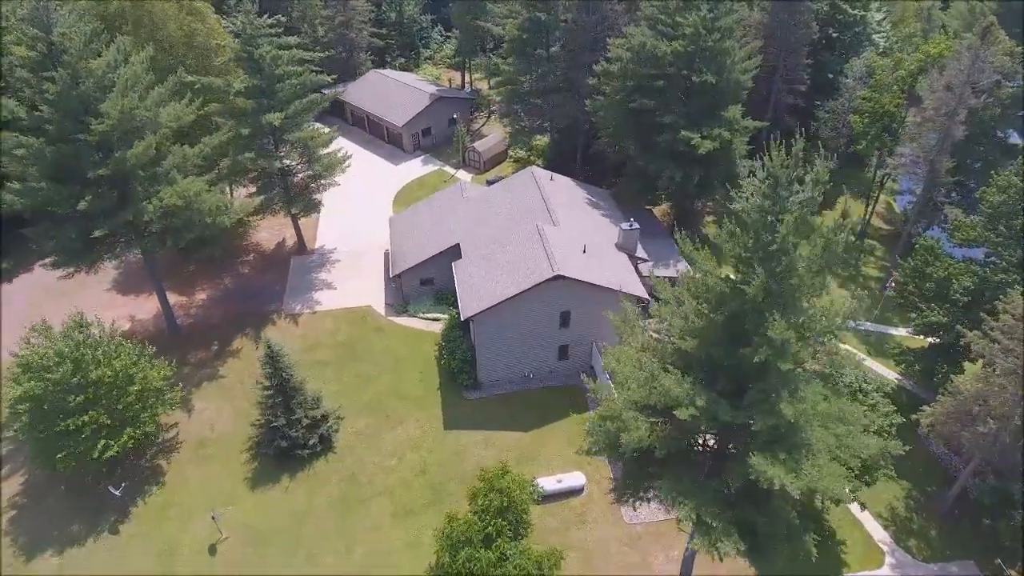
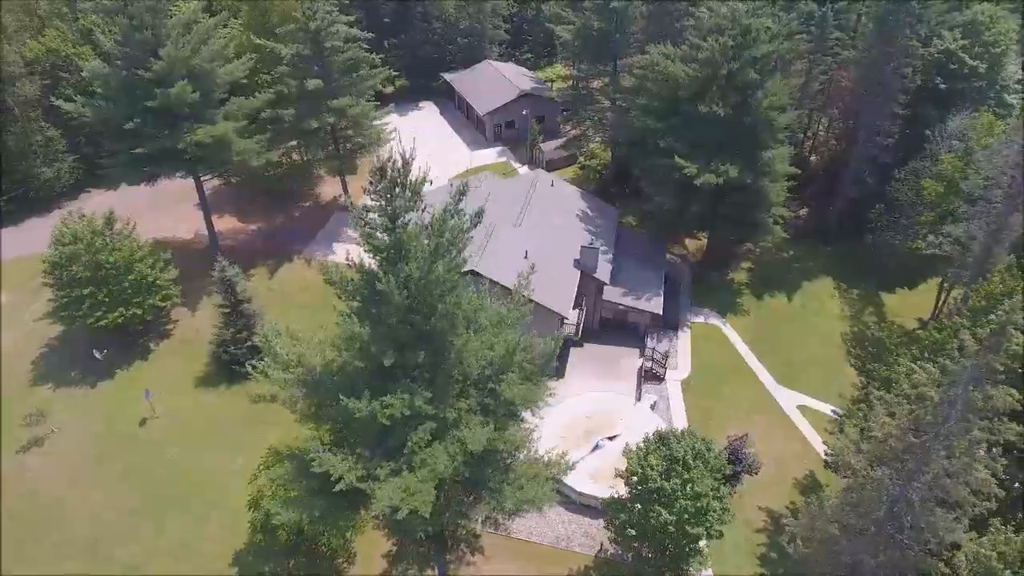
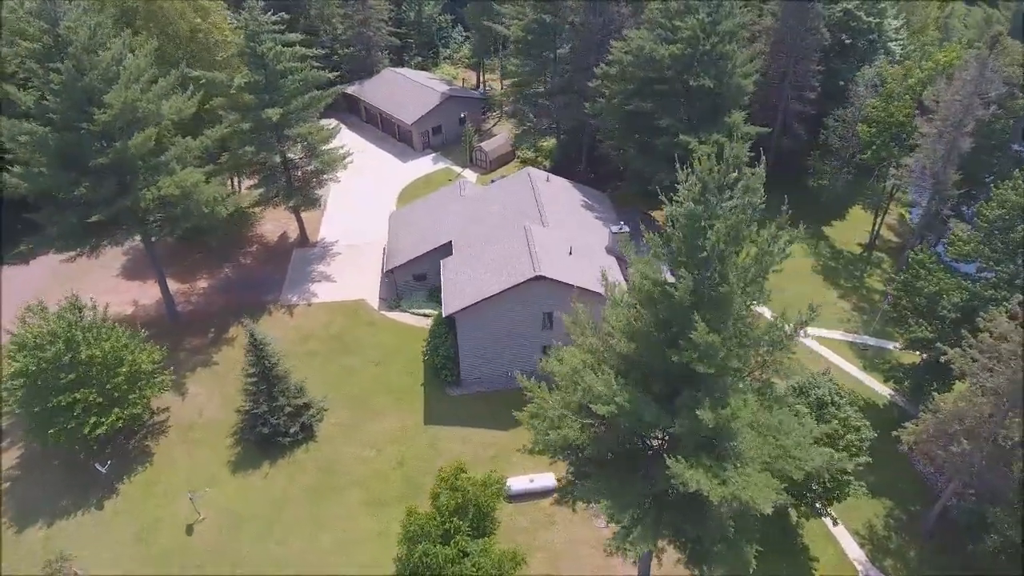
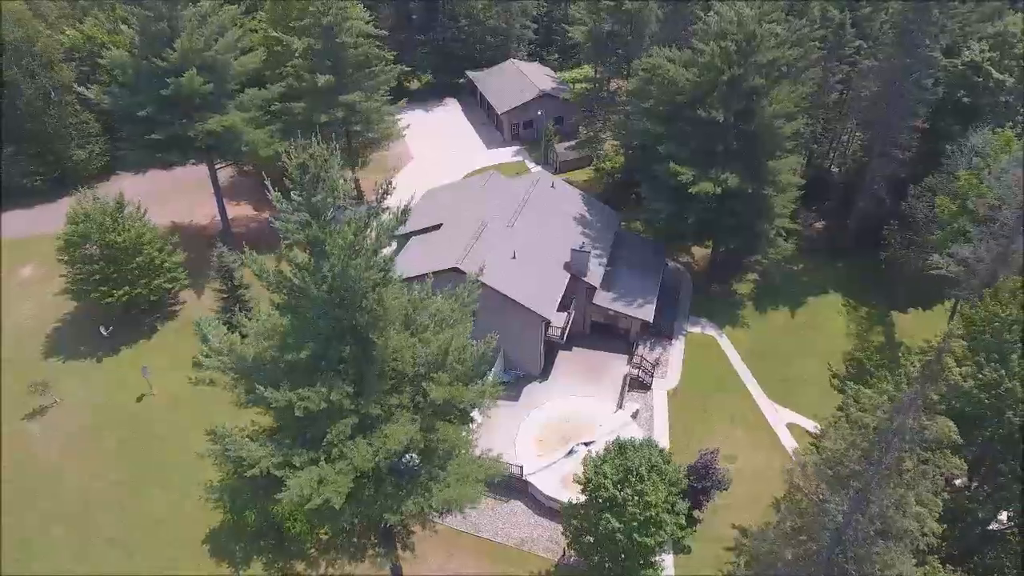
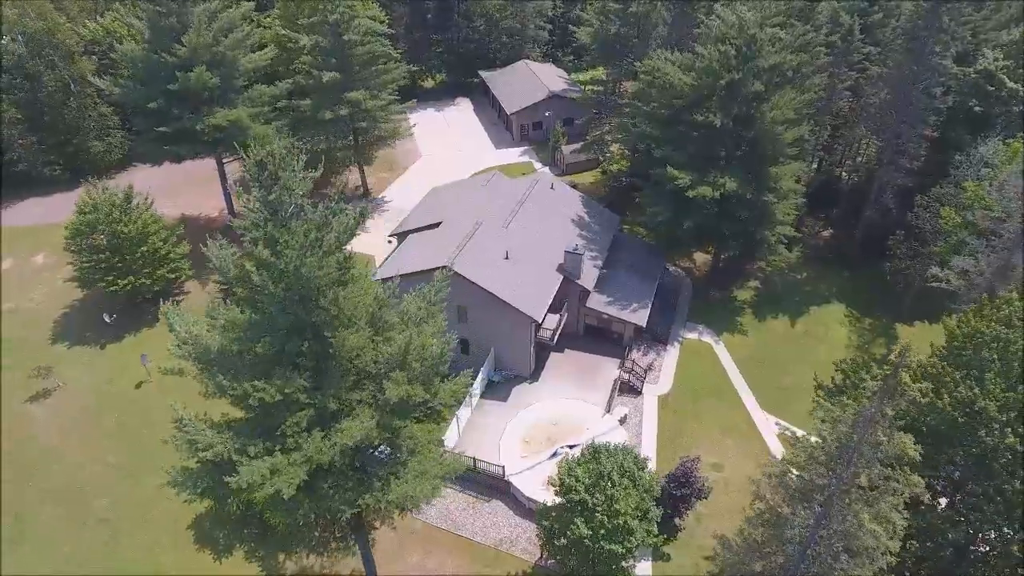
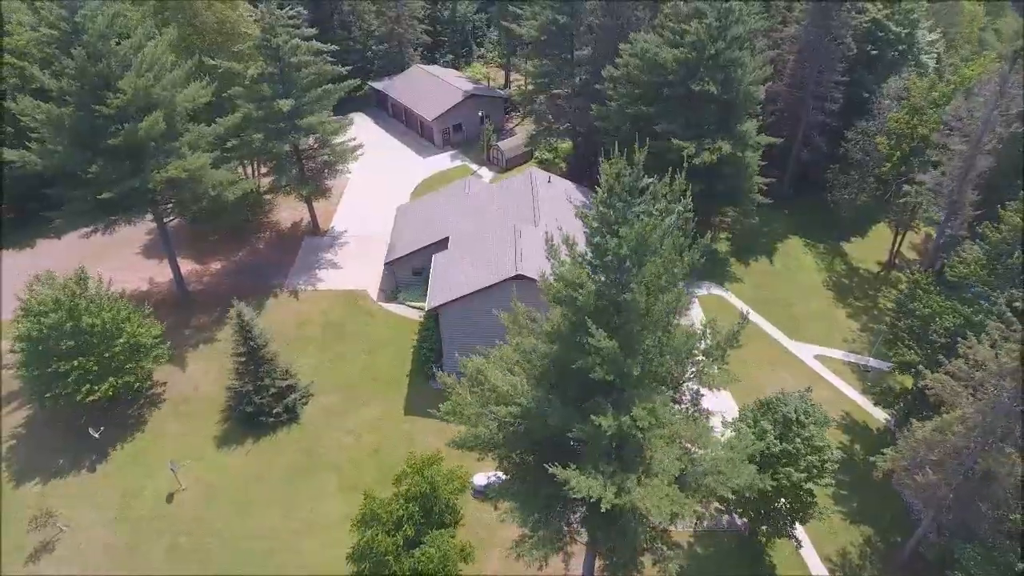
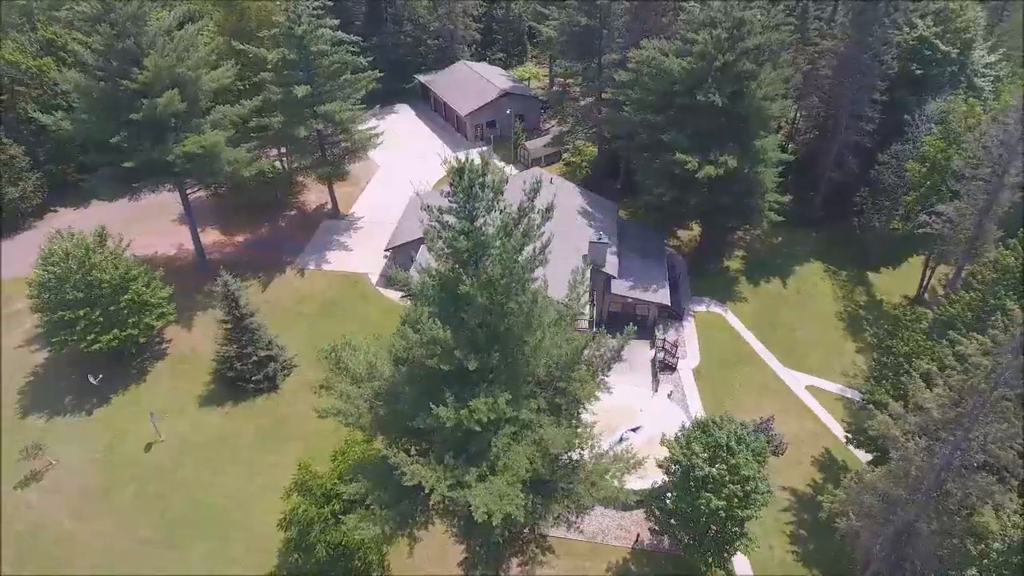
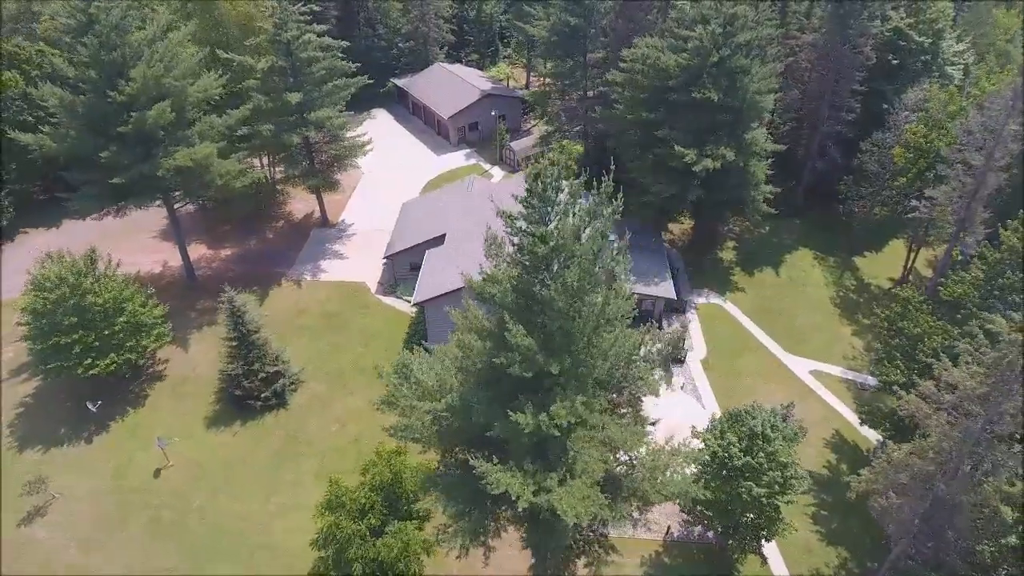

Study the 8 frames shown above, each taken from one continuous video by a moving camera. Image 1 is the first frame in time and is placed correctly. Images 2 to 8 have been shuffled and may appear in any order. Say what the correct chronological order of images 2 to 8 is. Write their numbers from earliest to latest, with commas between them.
3, 6, 8, 7, 2, 4, 5
